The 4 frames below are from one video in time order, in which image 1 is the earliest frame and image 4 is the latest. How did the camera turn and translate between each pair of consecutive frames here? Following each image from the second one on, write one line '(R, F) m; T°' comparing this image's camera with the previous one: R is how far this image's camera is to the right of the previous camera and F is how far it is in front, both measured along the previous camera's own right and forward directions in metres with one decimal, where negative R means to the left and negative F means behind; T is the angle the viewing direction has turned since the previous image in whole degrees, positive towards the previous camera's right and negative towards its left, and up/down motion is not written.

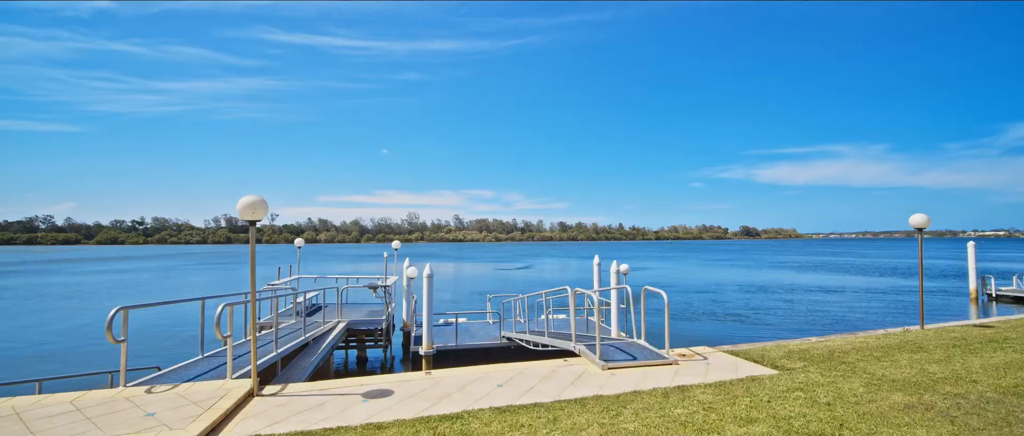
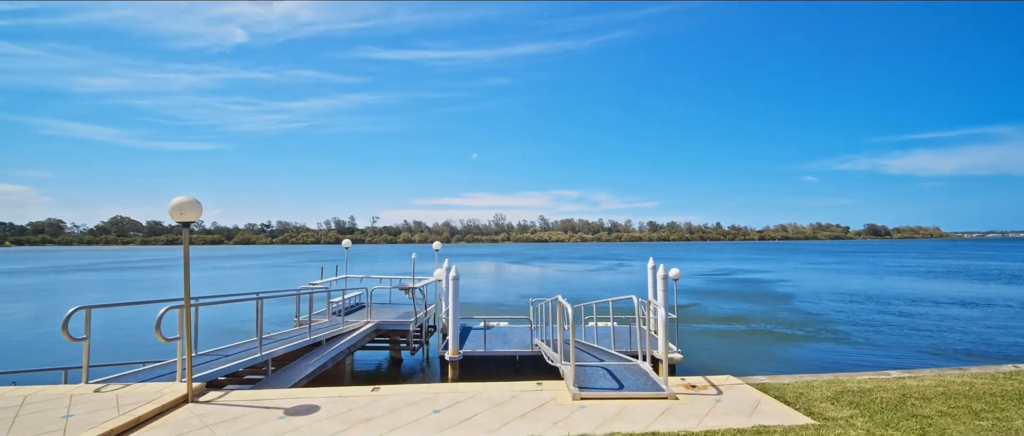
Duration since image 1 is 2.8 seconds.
(+1.6, +1.0) m; -12°
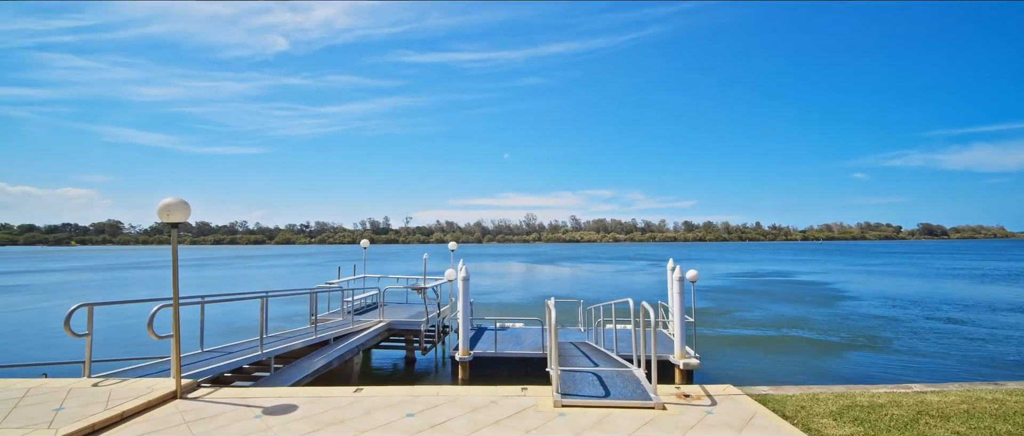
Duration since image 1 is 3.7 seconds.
(+0.6, +0.2) m; -4°
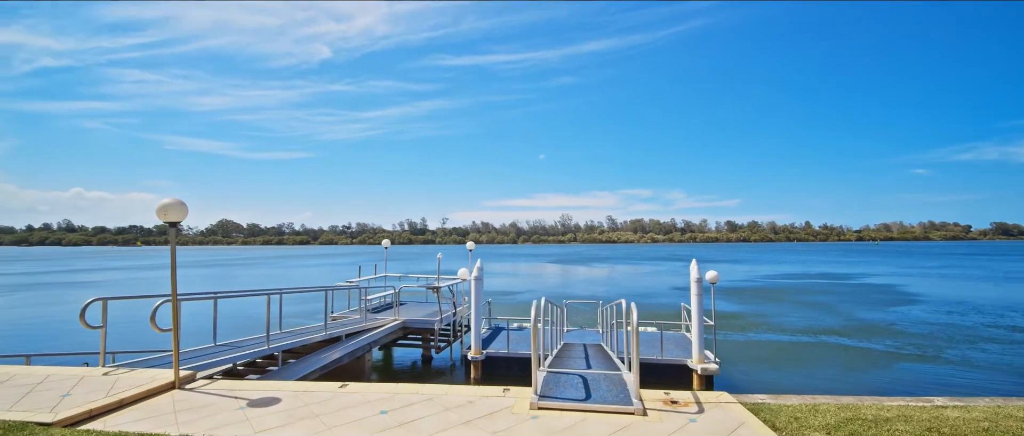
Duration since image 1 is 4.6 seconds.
(+0.7, +0.1) m; -5°
